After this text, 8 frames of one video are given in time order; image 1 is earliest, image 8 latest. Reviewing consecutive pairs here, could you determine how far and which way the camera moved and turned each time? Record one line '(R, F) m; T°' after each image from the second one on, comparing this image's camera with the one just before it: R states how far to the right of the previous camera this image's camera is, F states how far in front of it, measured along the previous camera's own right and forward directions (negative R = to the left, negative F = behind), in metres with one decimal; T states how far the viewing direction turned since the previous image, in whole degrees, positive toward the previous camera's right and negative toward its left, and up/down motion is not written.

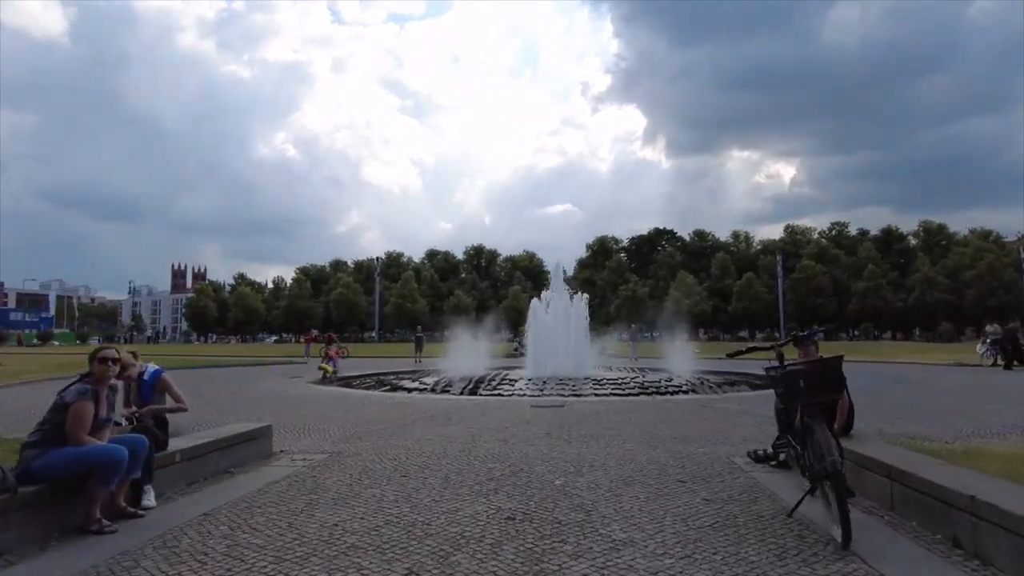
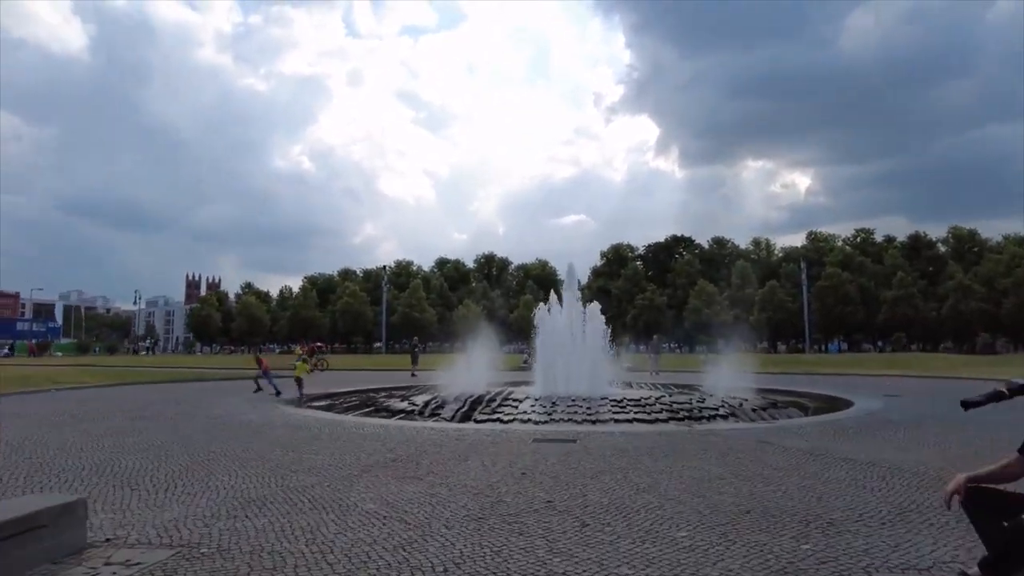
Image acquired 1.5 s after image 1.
(+0.4, +4.0) m; -1°
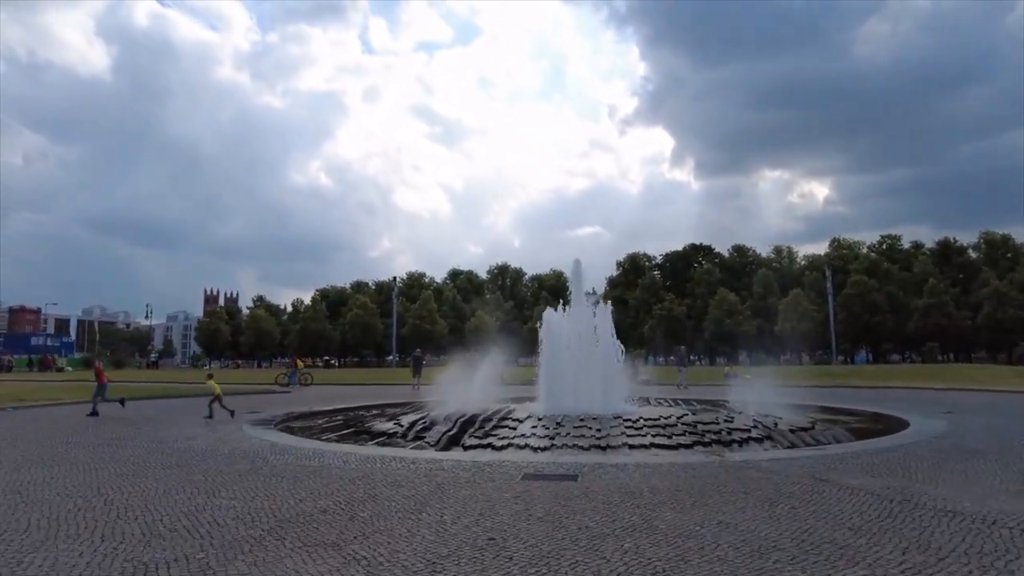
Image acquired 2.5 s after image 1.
(+0.6, +2.9) m; -1°
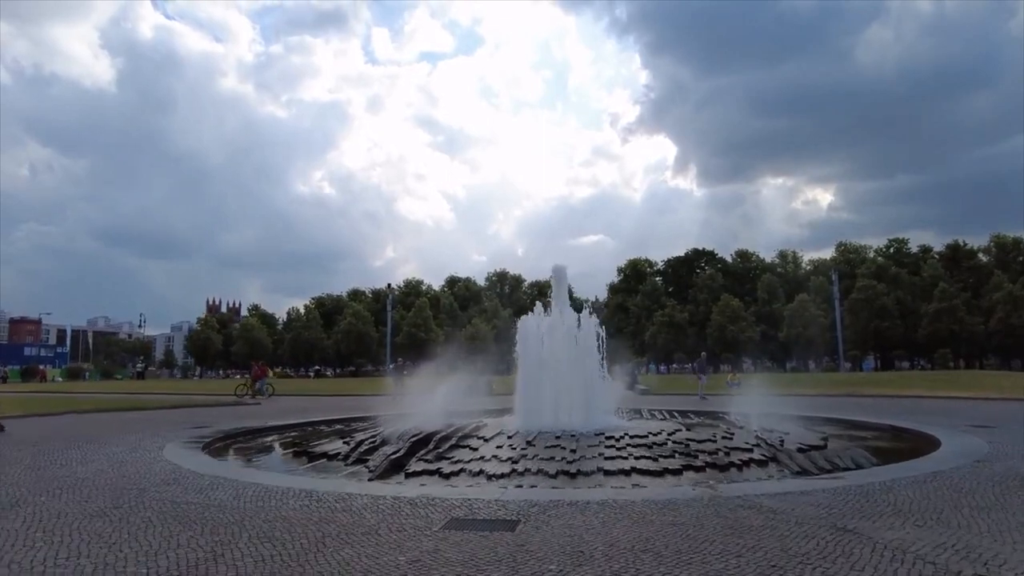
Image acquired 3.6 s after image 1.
(+1.2, +2.8) m; 0°
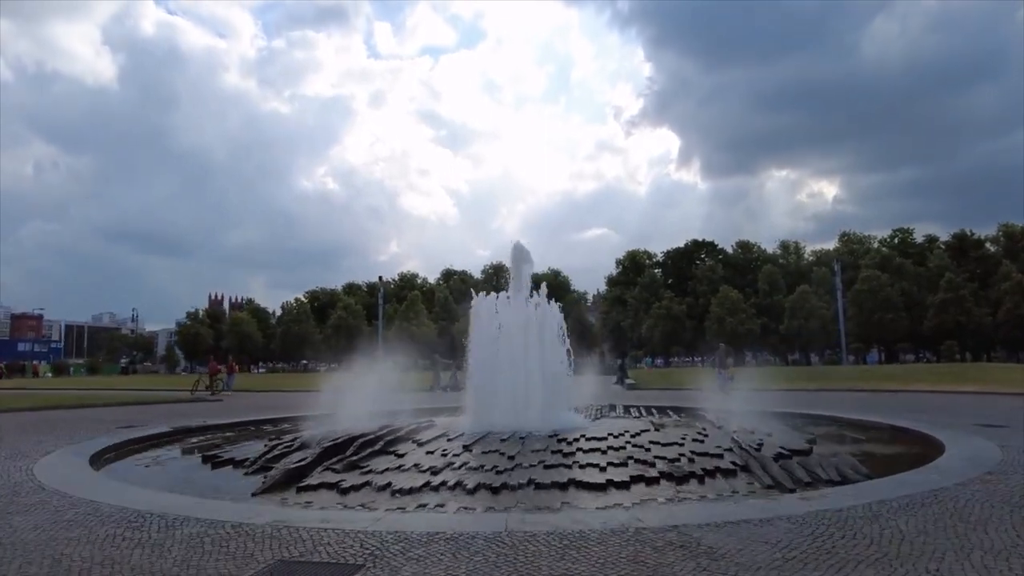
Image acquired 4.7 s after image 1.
(+1.6, +2.4) m; 0°
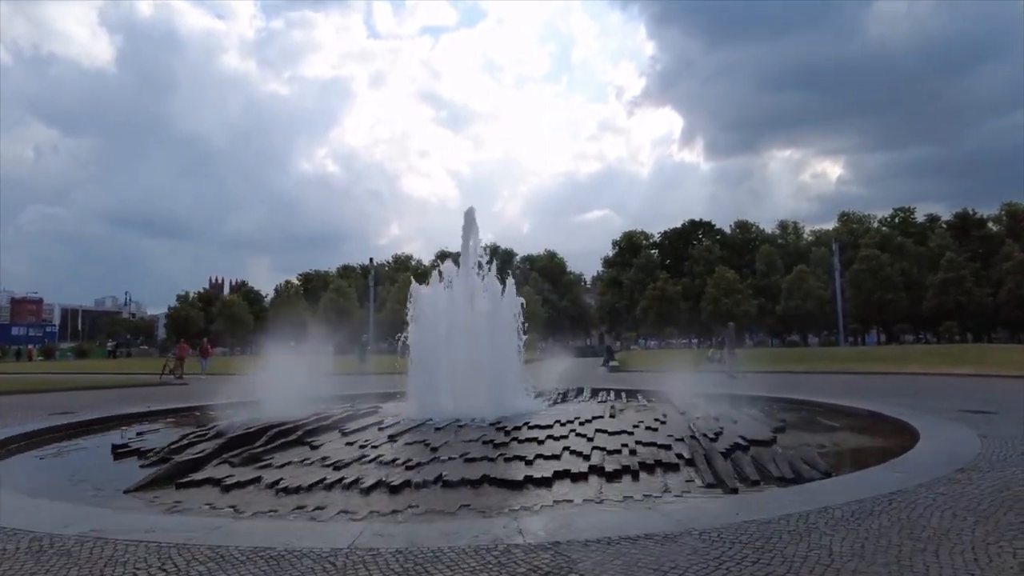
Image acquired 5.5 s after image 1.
(+1.5, +1.5) m; 0°
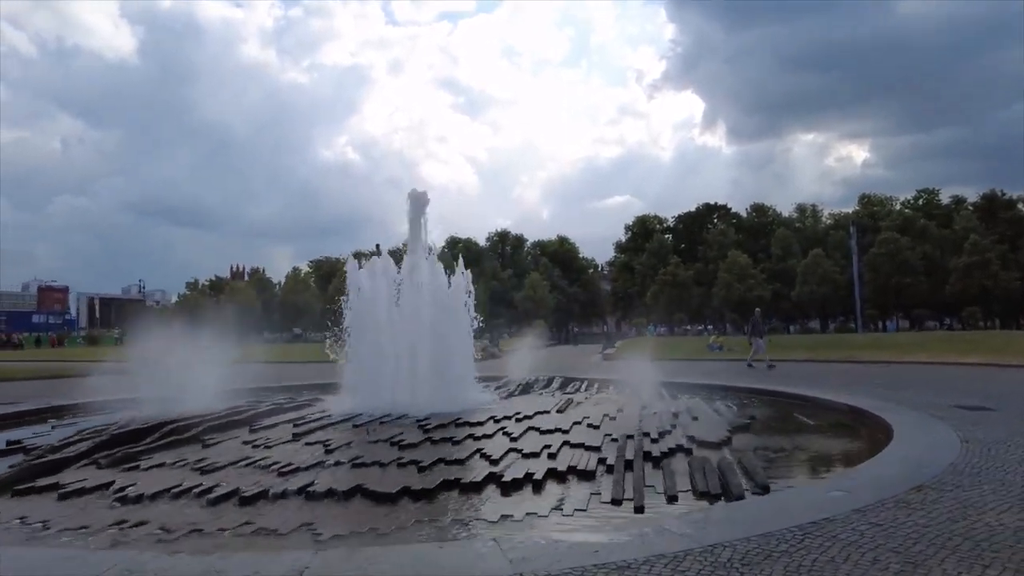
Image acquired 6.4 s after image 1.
(+1.9, +1.6) m; -2°
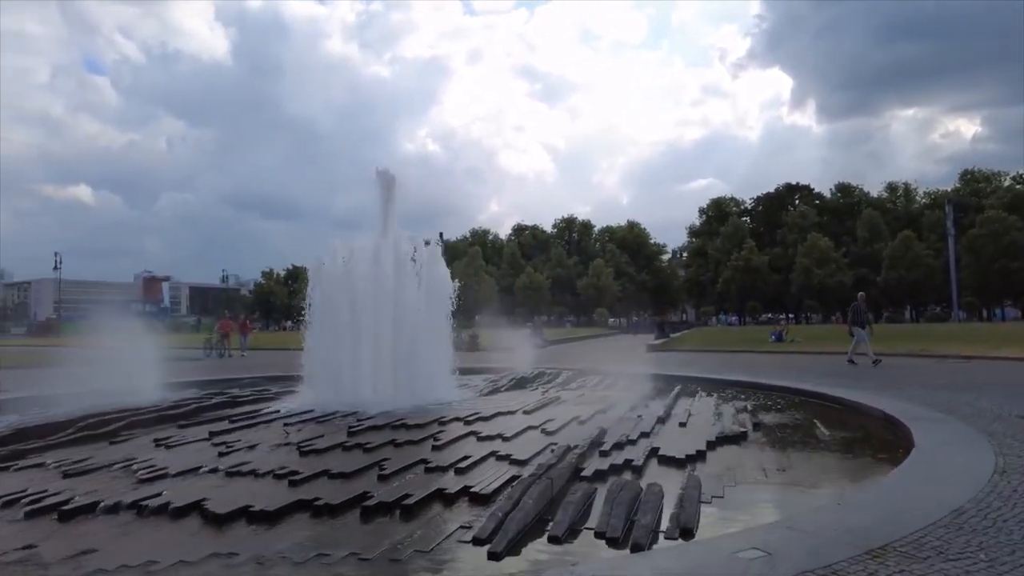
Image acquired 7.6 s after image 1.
(+2.3, +1.9) m; -7°
